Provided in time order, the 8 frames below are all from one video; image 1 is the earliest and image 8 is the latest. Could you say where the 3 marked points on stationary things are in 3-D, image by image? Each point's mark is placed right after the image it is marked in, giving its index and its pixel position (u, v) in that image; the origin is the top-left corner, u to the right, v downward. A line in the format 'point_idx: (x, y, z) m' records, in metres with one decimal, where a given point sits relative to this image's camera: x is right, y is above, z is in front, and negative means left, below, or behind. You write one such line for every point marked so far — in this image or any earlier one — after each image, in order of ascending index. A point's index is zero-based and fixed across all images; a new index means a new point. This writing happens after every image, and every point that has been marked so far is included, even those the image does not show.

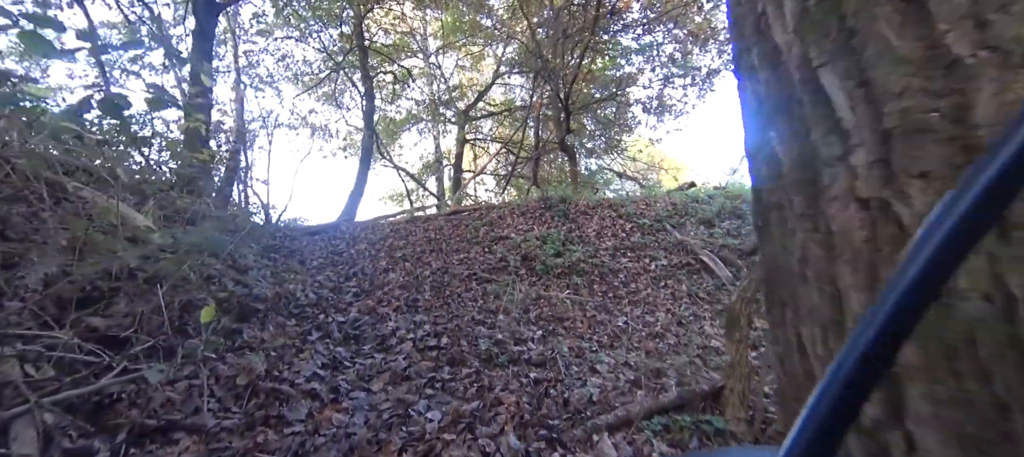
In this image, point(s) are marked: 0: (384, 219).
0: (-3.8, +0.3, +14.4) m
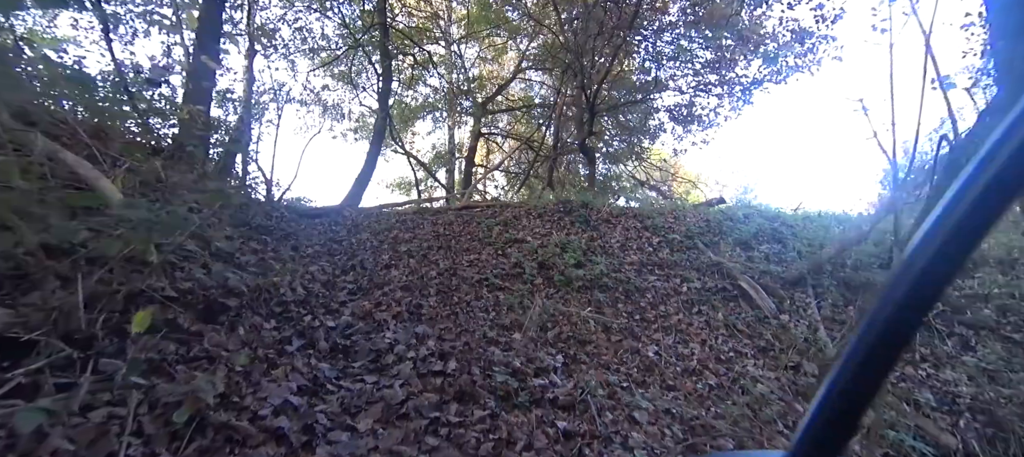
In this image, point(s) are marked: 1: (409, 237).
0: (-3.4, +0.6, +13.5) m
1: (-2.0, -0.2, +9.7) m
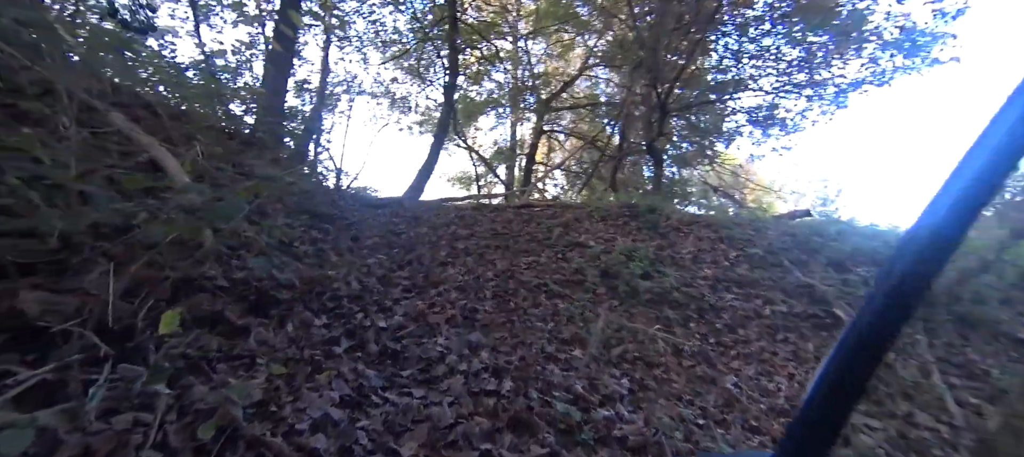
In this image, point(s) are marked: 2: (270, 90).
0: (-1.7, +0.7, +13.3) m
1: (-0.9, -0.1, +9.4) m
2: (-5.3, +3.0, +11.0) m
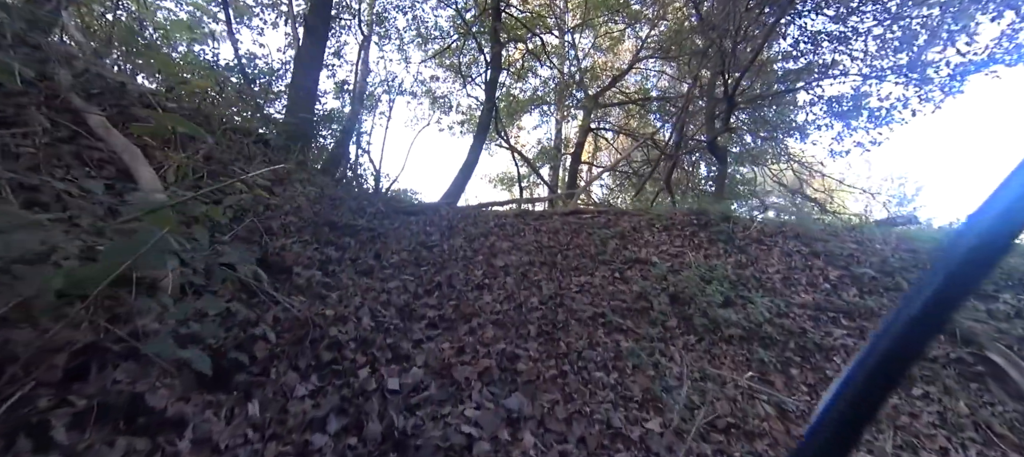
0: (-0.6, +0.5, +12.2) m
1: (-0.1, -0.3, +8.2) m
2: (-4.4, +2.8, +10.2) m
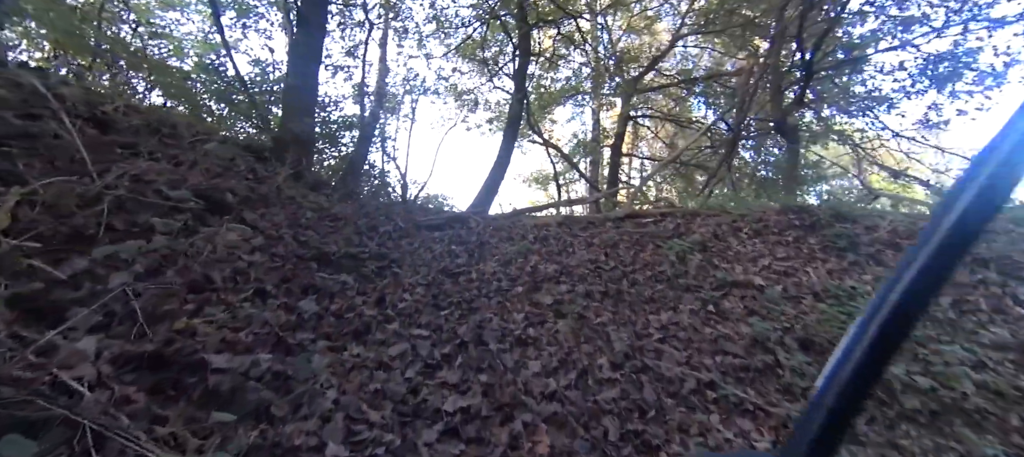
0: (+0.3, +0.3, +10.3) m
1: (+0.6, -0.5, +6.3) m
2: (-3.8, +2.4, +8.6) m
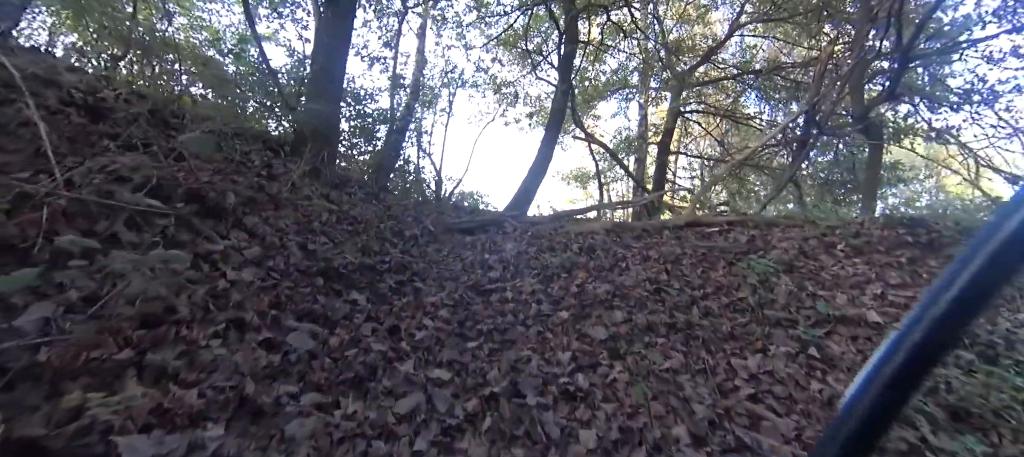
0: (+1.1, +0.2, +9.2) m
1: (+1.0, -0.7, +5.2) m
2: (-3.0, +2.4, +7.8) m
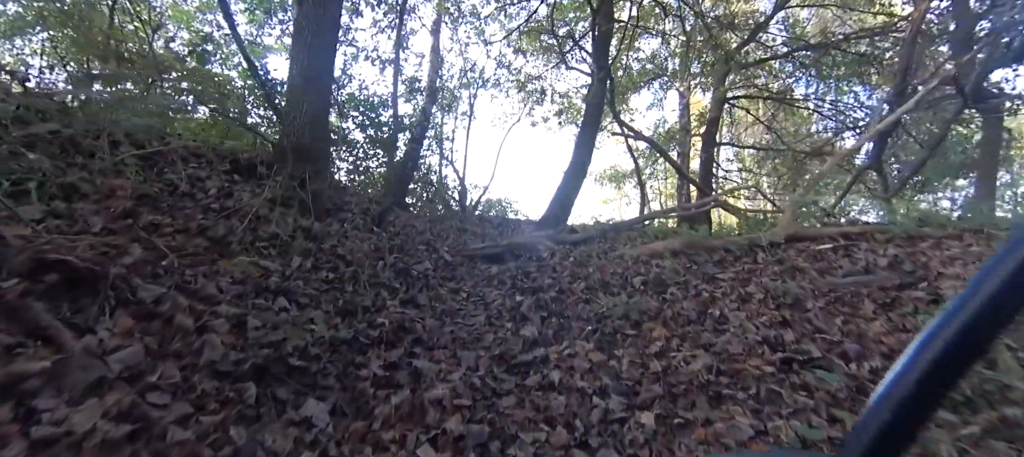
0: (+1.6, -0.1, +7.4) m
1: (+1.3, -0.9, +3.4) m
2: (-2.7, +1.9, +6.2) m
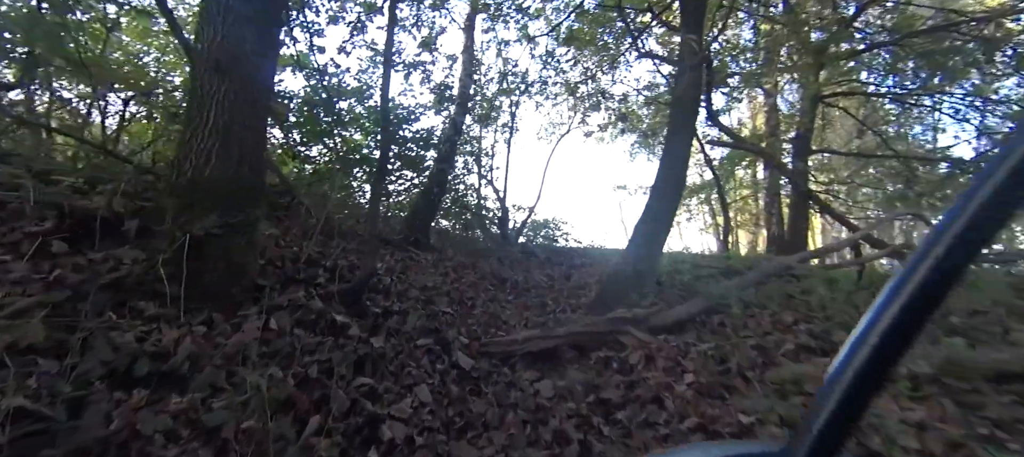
0: (+2.2, -0.8, +4.3) m
1: (+1.5, -1.5, +0.3) m
2: (-2.3, +1.2, +3.6) m
